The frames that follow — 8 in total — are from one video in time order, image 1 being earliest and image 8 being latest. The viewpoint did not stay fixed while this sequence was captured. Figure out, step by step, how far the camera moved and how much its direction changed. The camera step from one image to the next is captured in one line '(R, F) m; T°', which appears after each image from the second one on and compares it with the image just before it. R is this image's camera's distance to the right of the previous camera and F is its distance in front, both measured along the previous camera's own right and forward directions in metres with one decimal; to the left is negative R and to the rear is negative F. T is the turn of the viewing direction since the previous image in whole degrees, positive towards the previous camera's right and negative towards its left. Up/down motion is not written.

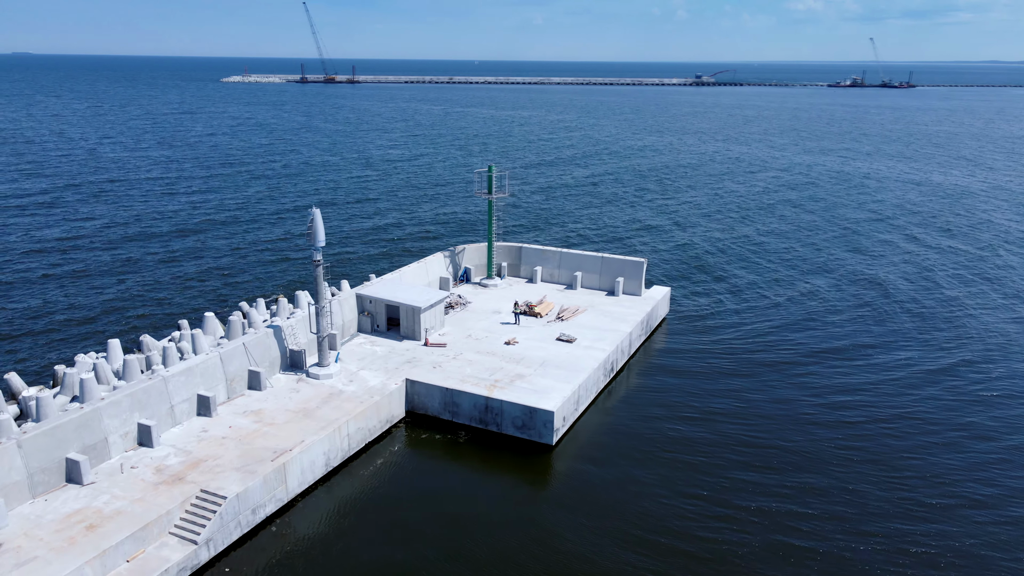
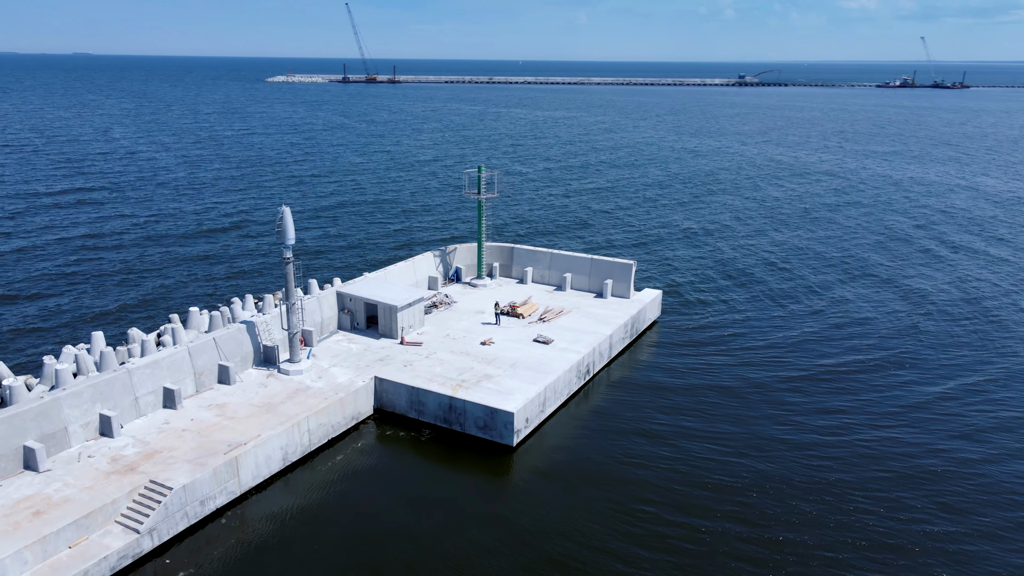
(+2.8, +0.1) m; -3°
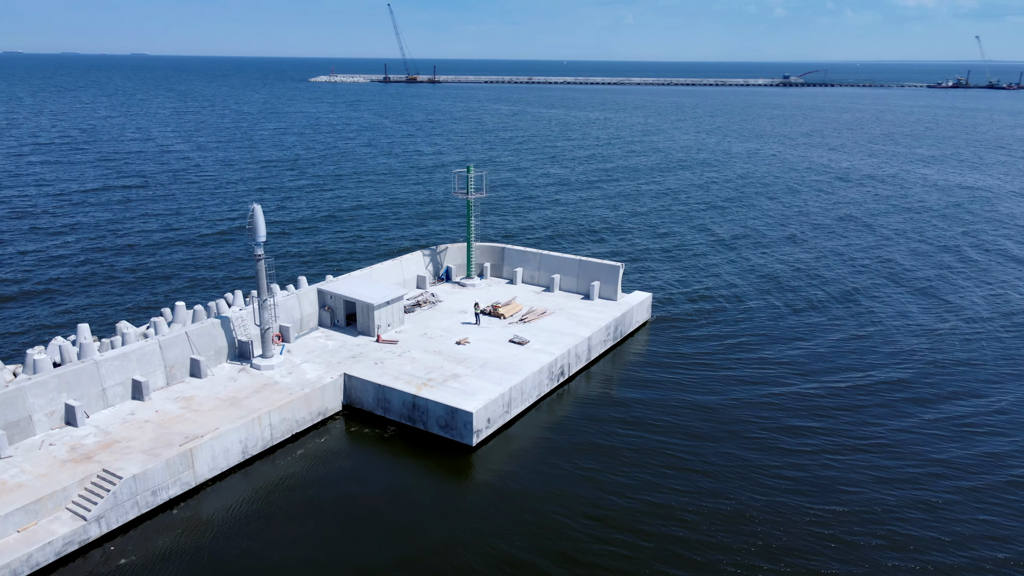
(+2.8, +0.1) m; -3°
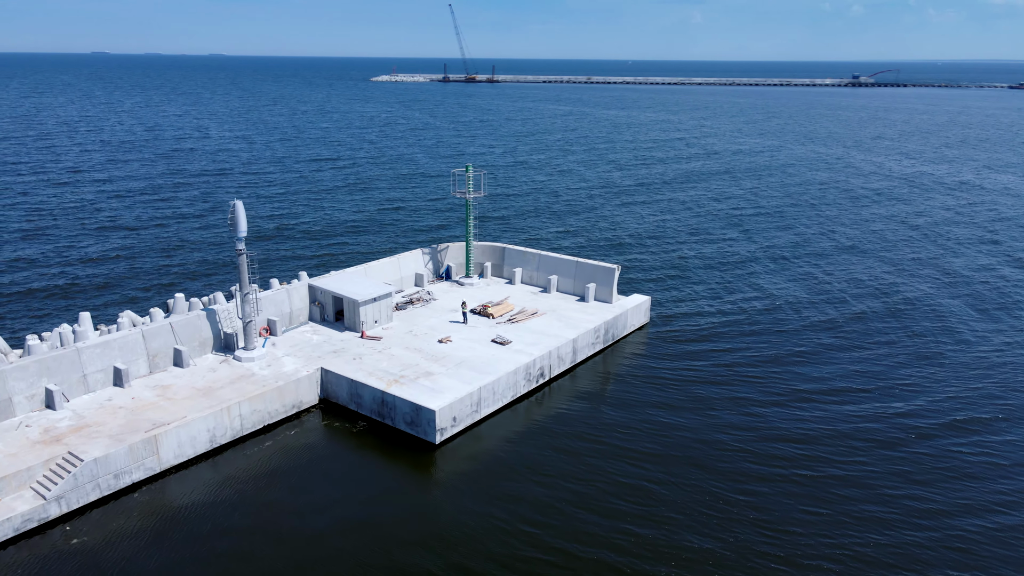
(+3.3, +0.2) m; -4°
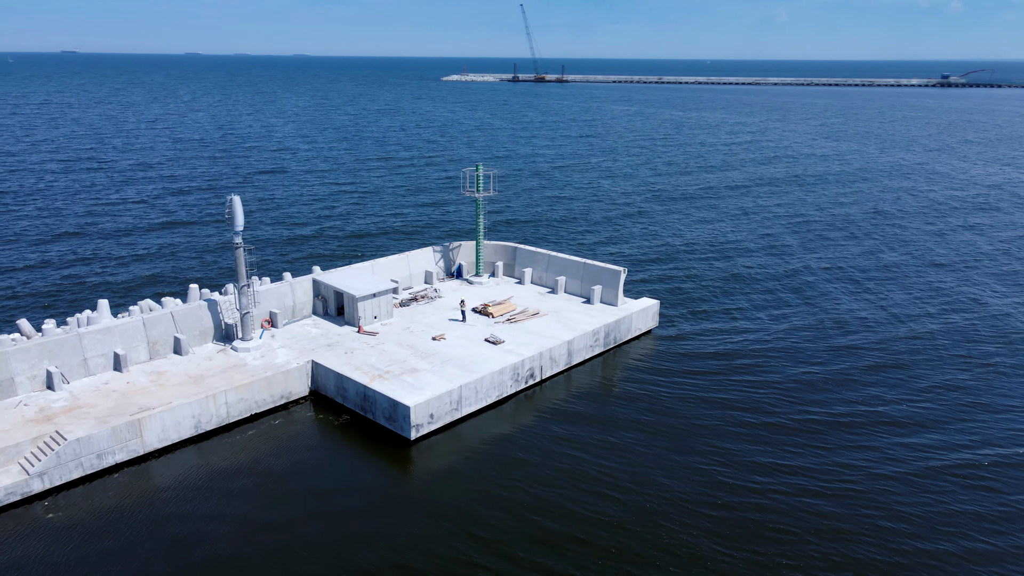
(+3.2, +0.2) m; -5°
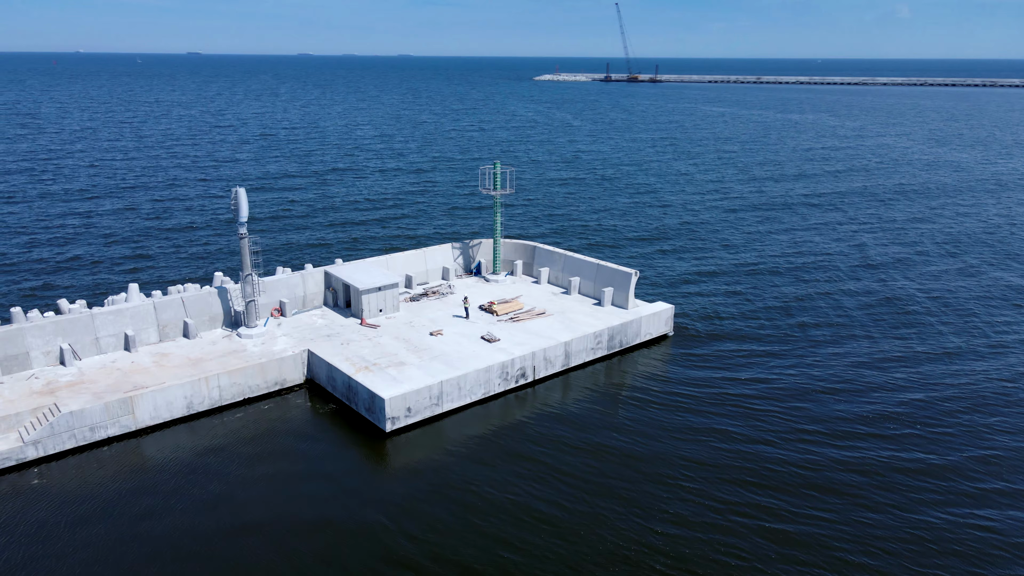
(+4.0, +0.4) m; -7°
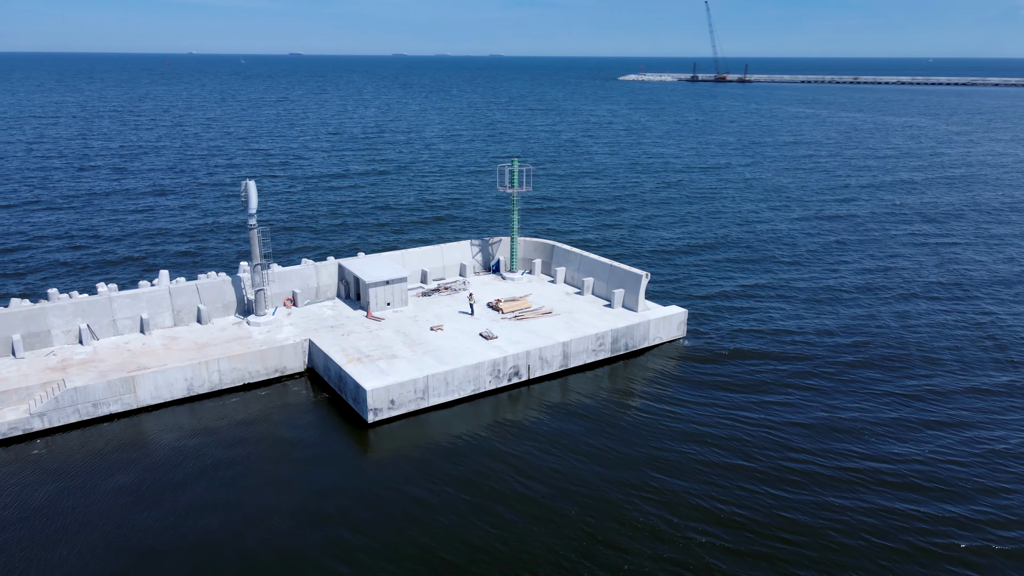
(+3.6, +0.3) m; -6°
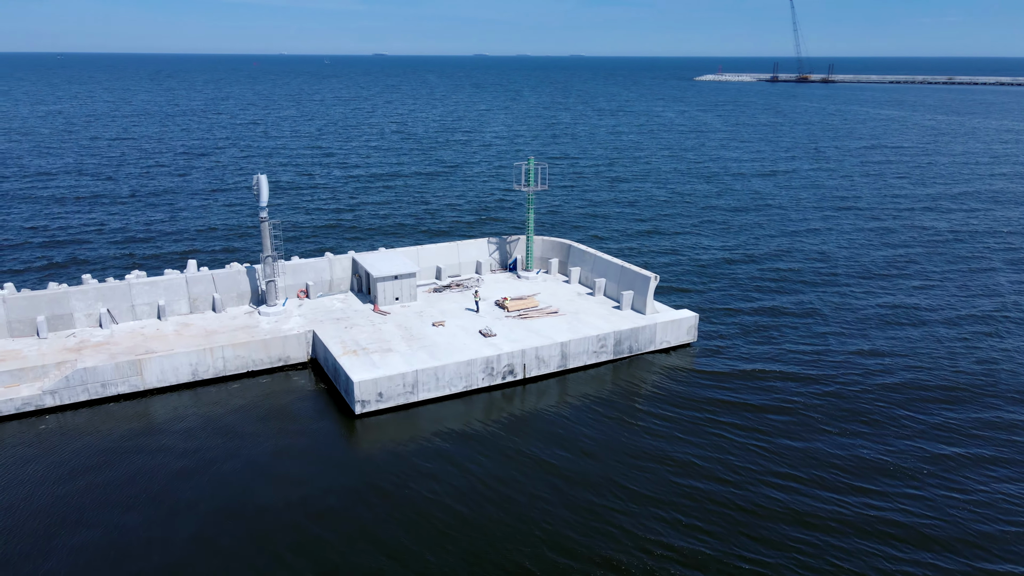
(+3.1, +0.3) m; -6°
